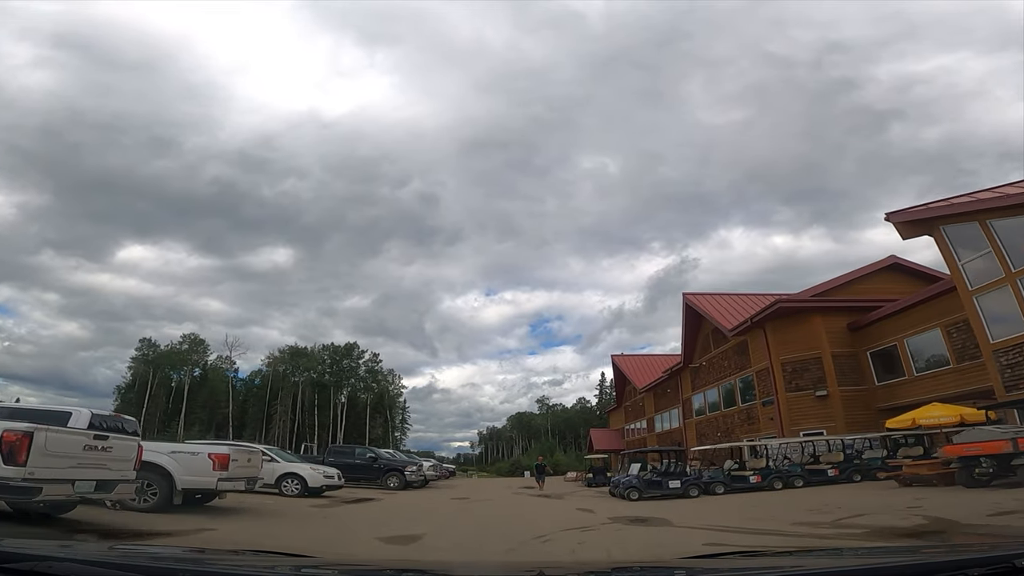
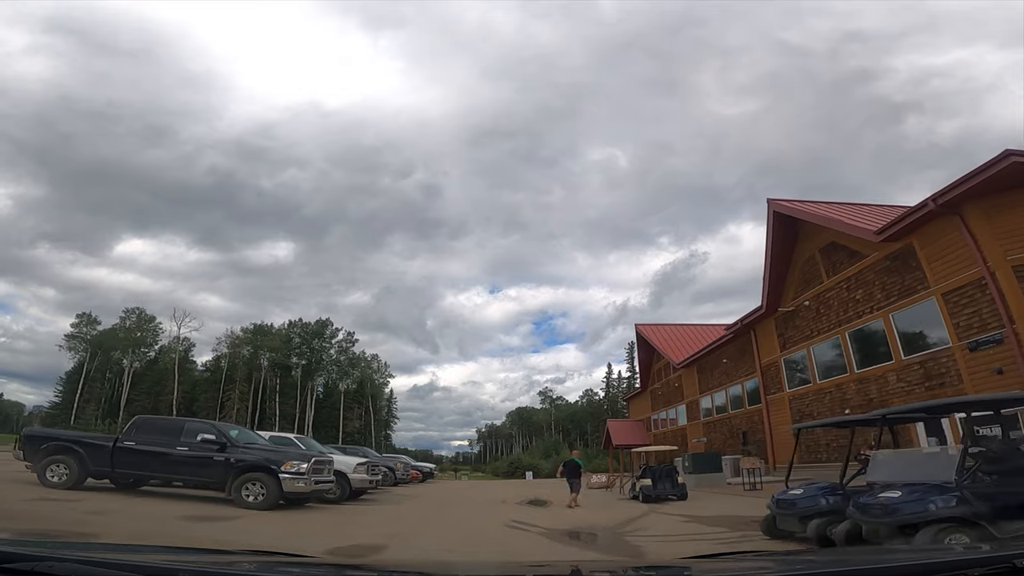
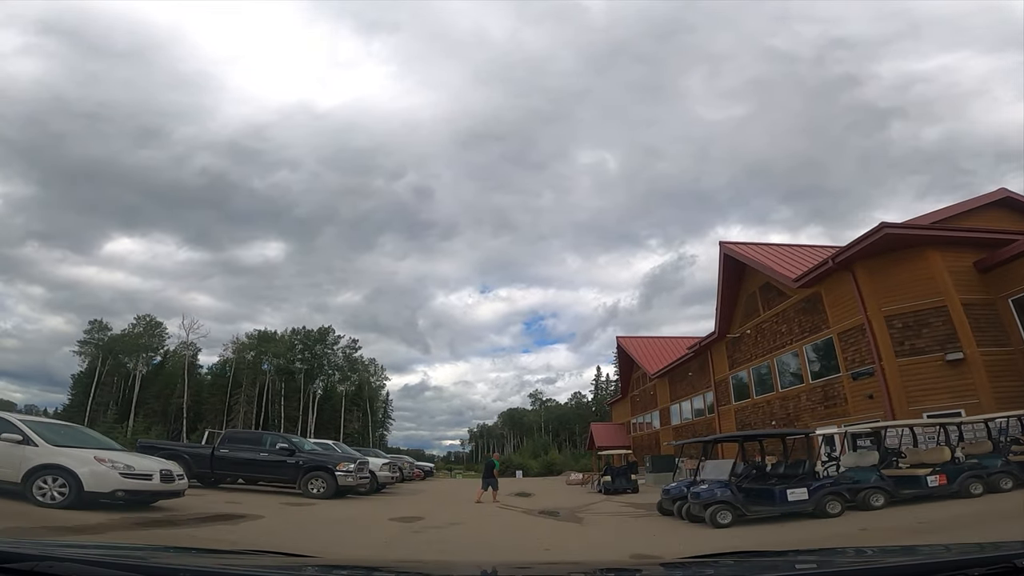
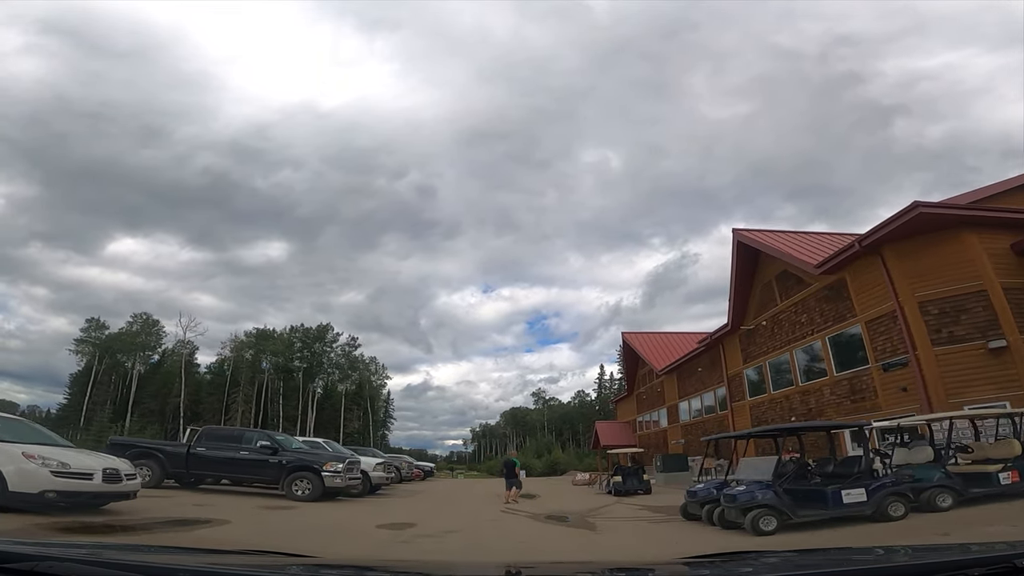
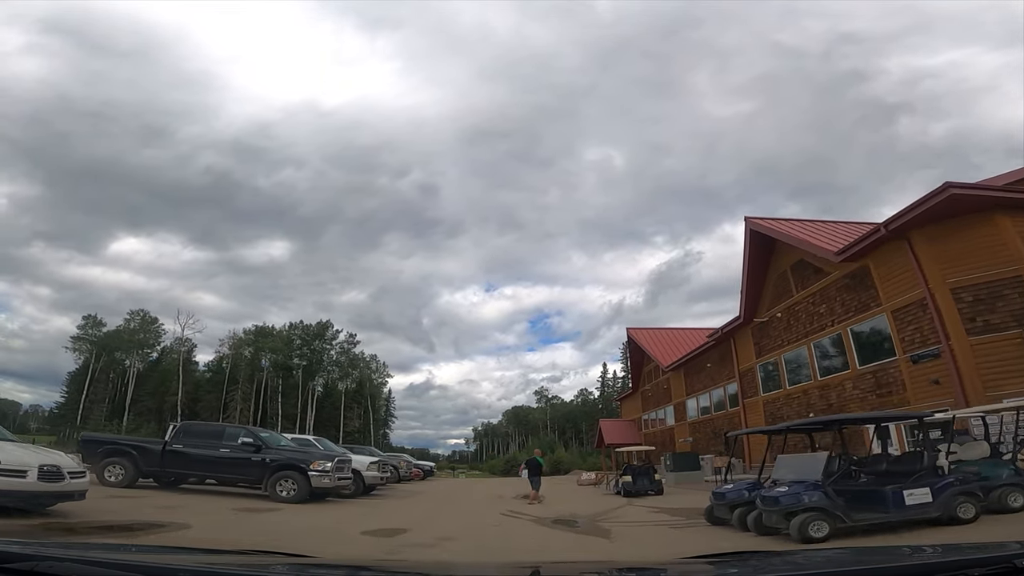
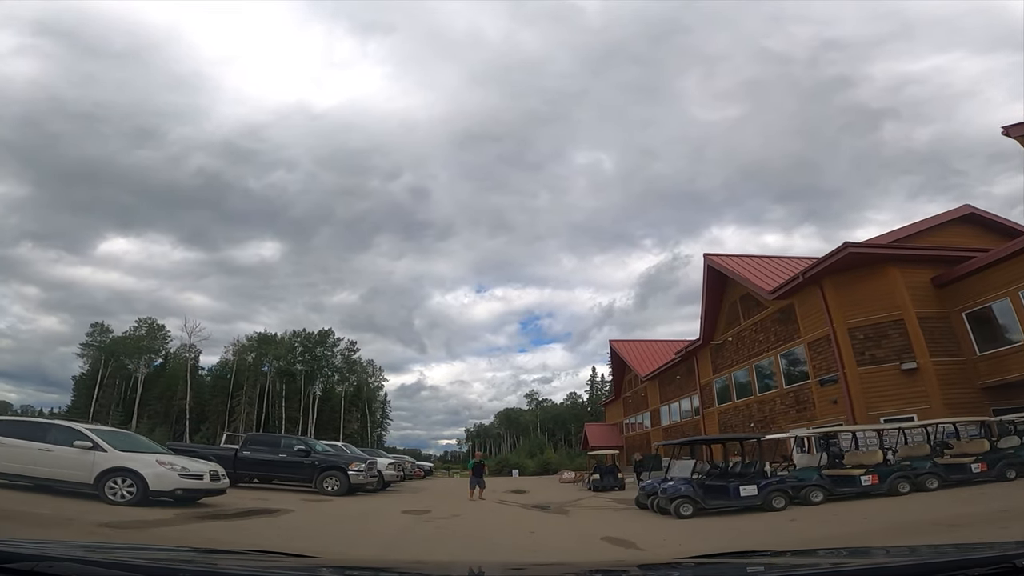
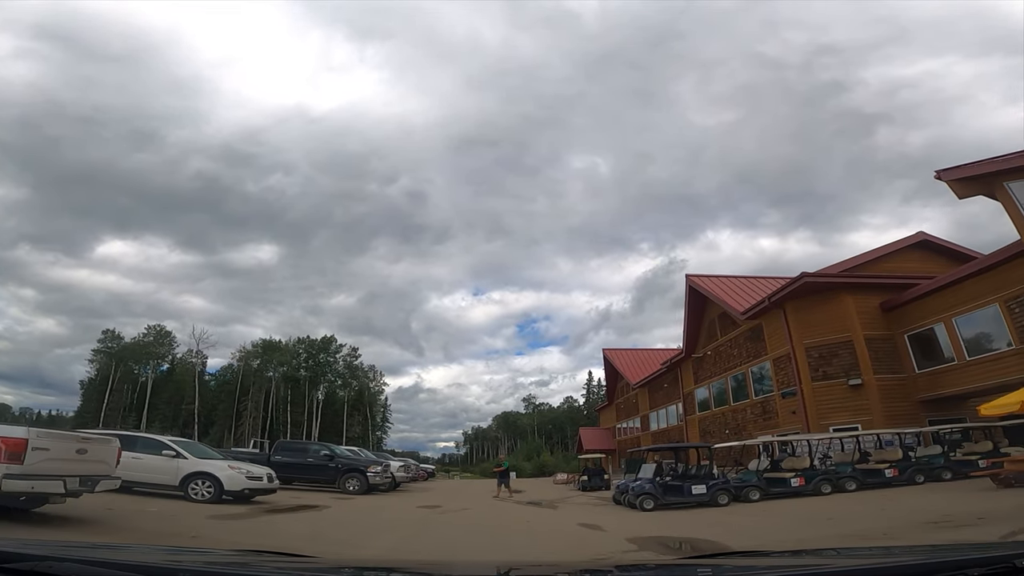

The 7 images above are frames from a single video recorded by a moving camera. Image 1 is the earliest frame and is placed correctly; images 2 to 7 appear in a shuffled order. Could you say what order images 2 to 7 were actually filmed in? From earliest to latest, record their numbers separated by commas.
7, 6, 3, 4, 5, 2
